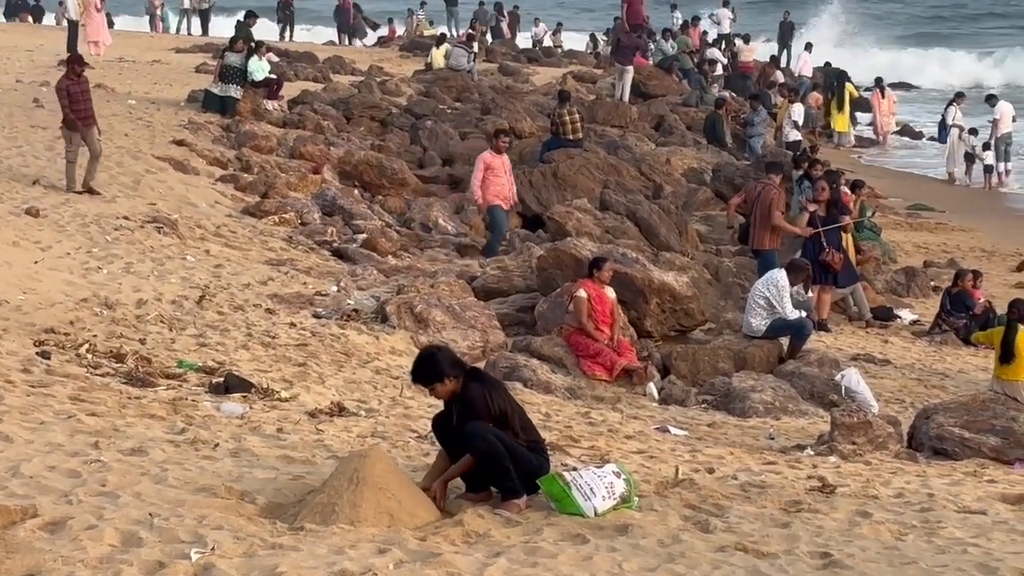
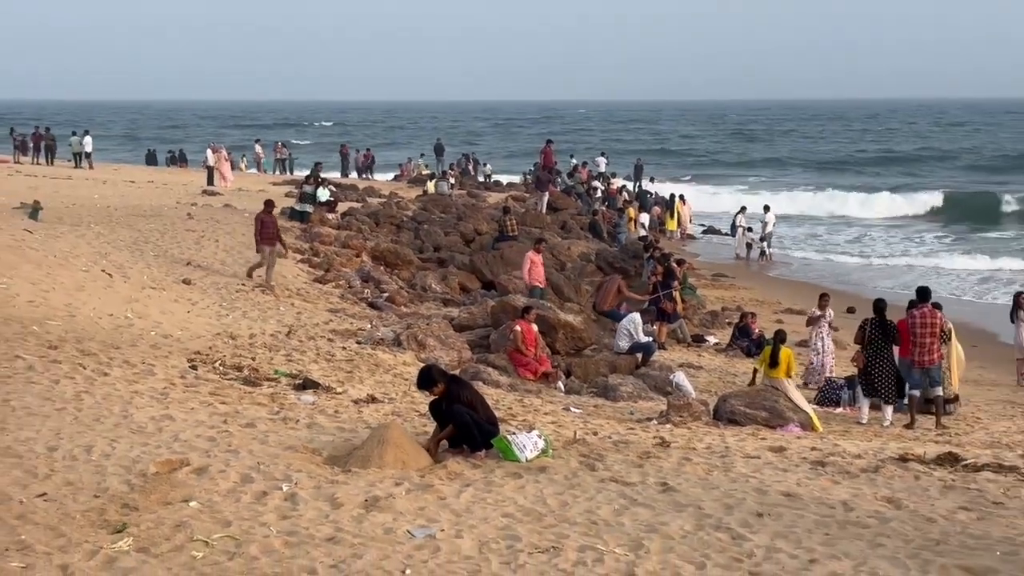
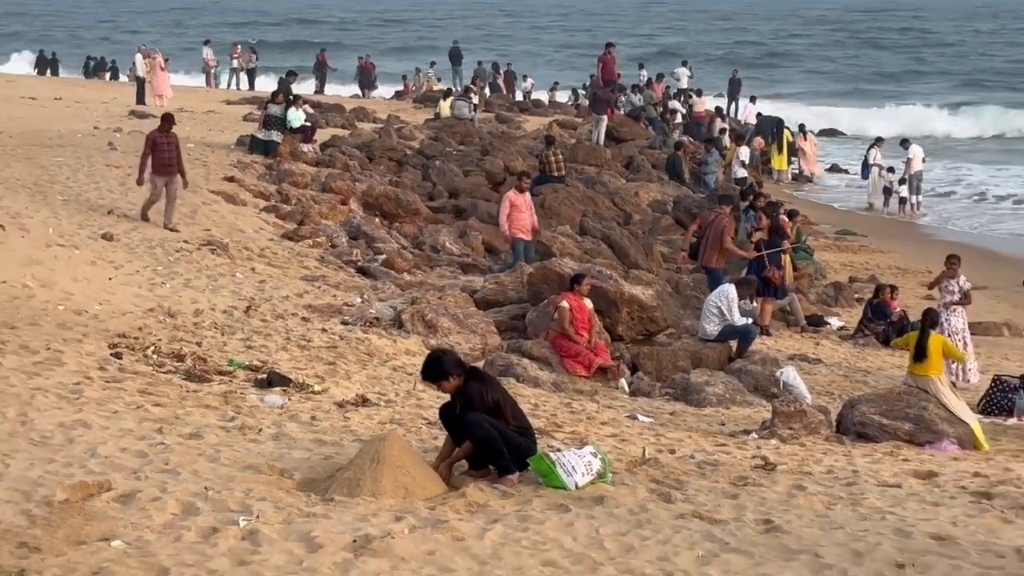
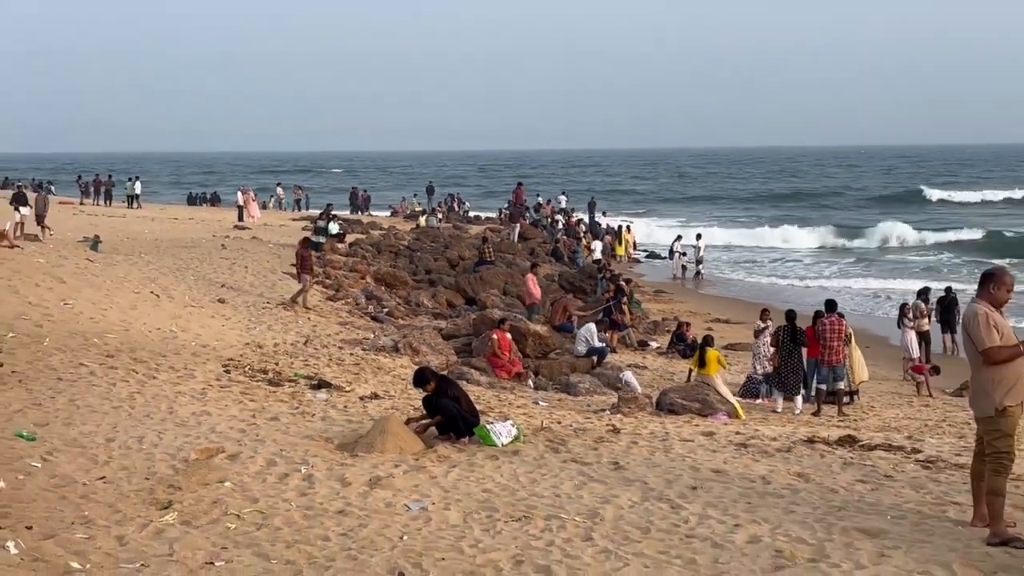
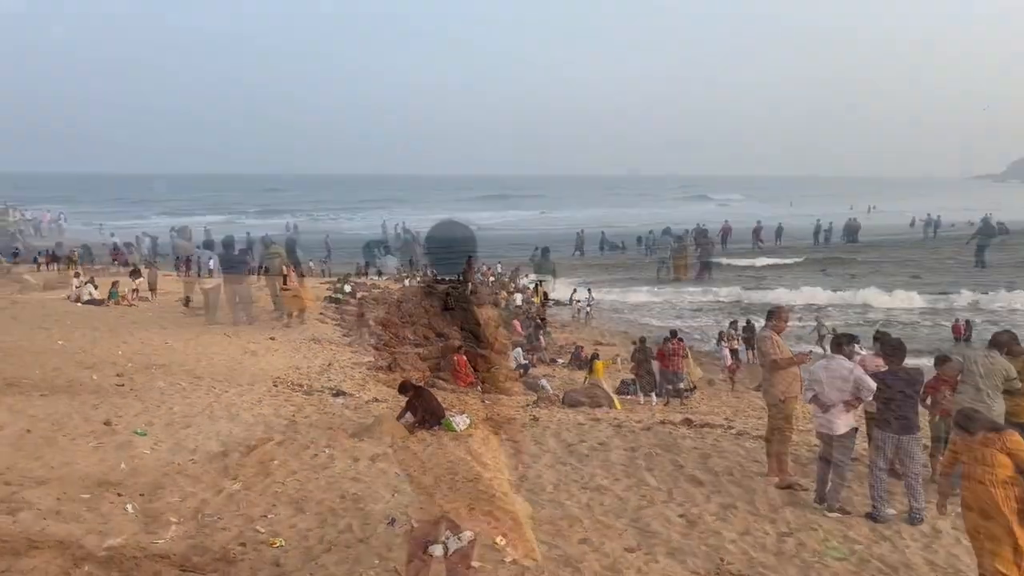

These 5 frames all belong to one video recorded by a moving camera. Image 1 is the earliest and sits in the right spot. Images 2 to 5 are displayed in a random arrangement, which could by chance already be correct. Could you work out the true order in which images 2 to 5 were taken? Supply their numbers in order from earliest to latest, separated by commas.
3, 2, 4, 5
